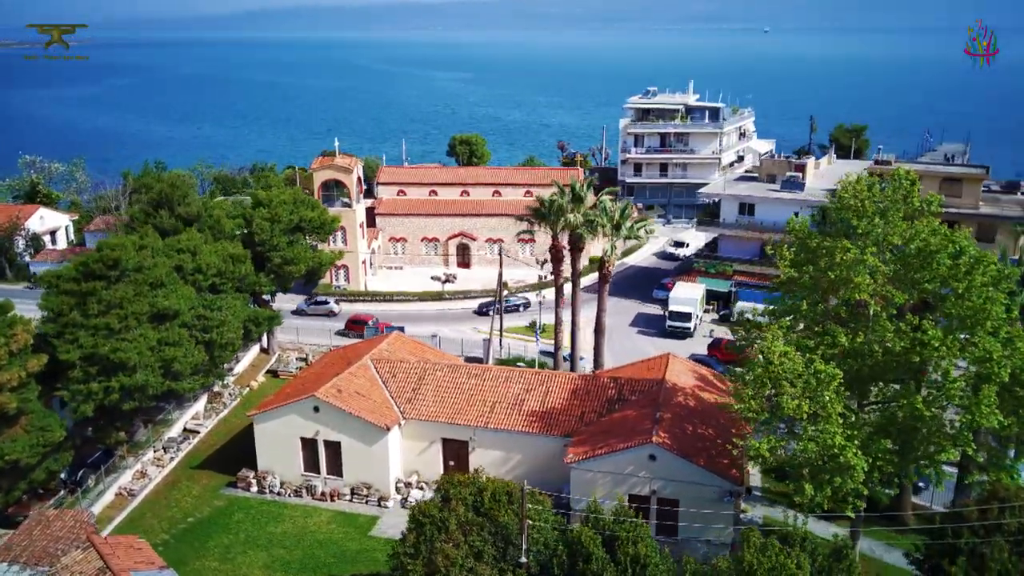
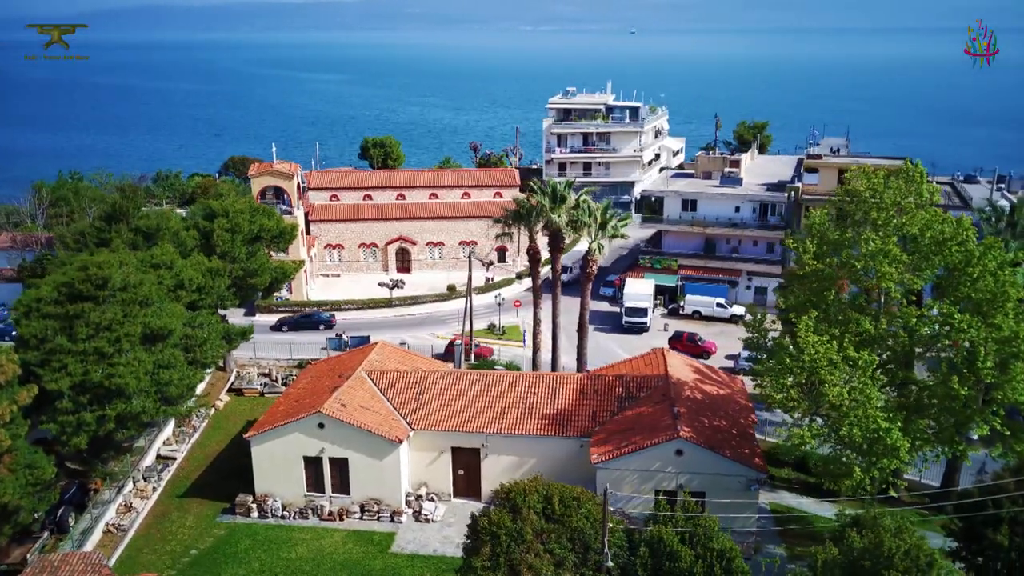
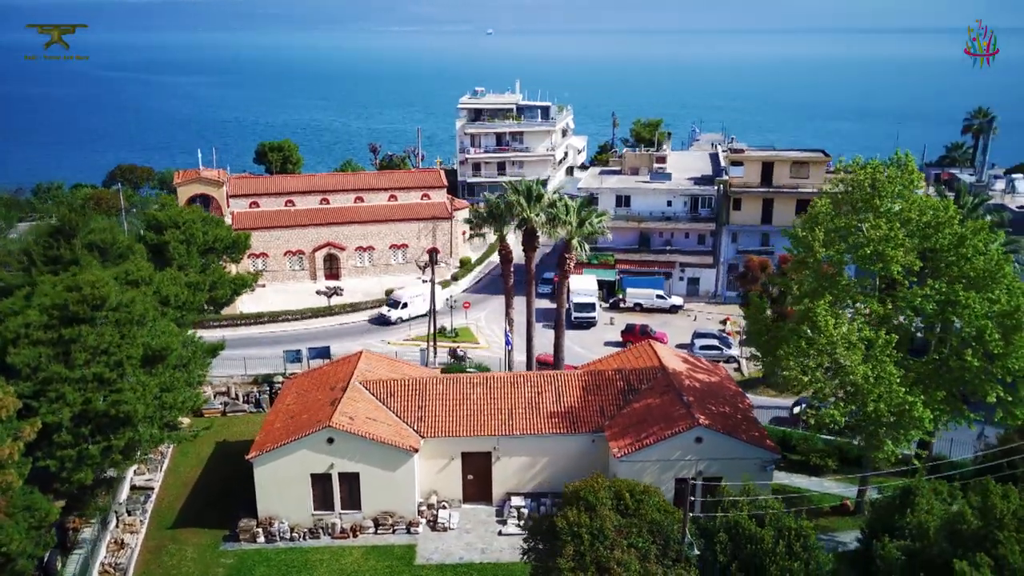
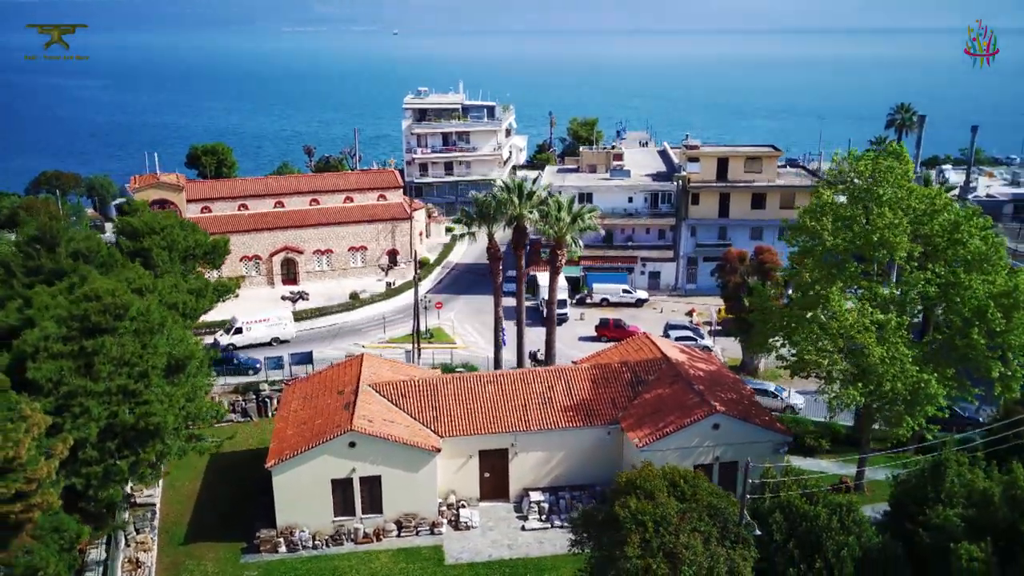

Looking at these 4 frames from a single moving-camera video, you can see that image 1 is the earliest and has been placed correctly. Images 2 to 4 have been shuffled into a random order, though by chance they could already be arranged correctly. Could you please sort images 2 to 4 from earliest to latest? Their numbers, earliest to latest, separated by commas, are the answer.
2, 3, 4
